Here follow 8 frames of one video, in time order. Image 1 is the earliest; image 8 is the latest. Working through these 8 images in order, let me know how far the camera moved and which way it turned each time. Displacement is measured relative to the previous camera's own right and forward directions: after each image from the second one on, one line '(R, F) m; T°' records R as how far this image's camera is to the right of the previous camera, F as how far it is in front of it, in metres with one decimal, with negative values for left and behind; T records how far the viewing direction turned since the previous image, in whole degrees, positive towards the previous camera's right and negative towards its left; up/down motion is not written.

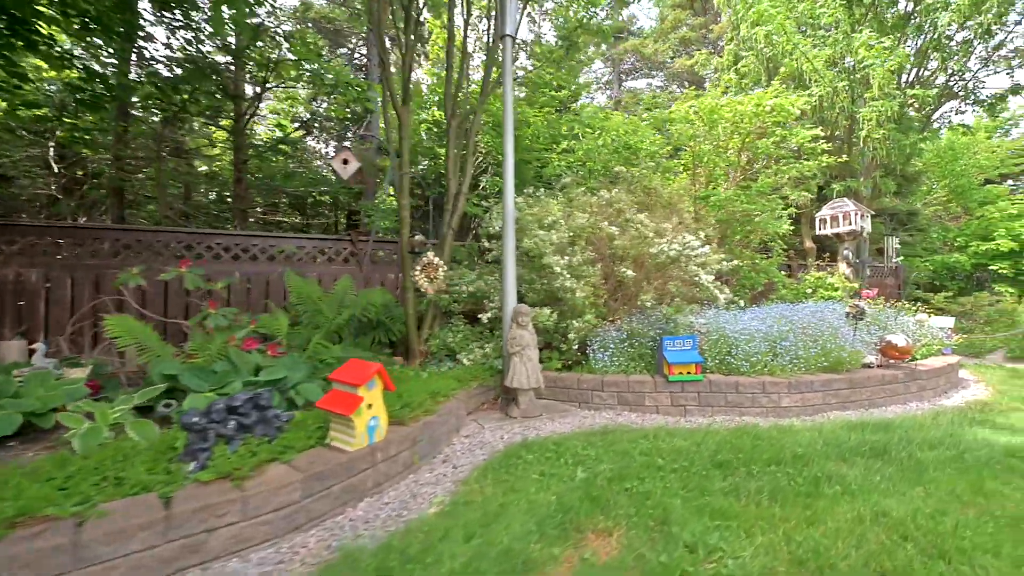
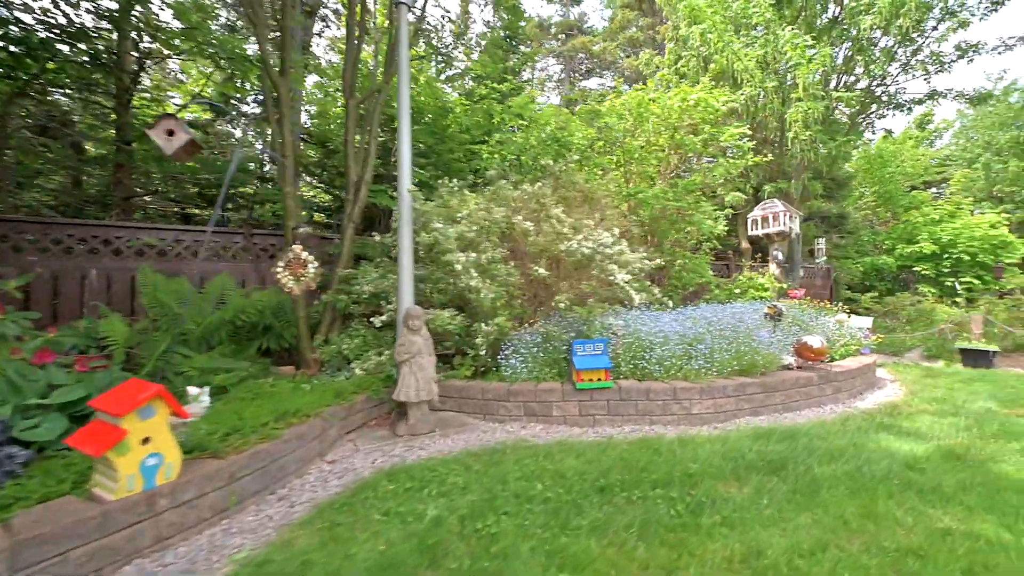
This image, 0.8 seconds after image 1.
(+0.8, +0.5) m; +4°
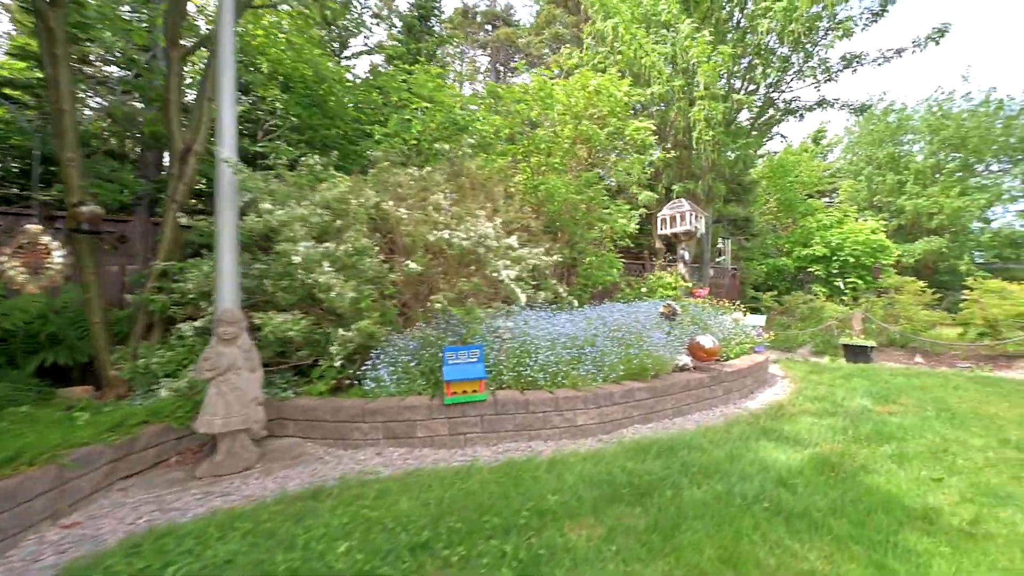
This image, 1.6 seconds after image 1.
(+0.8, +0.6) m; +8°
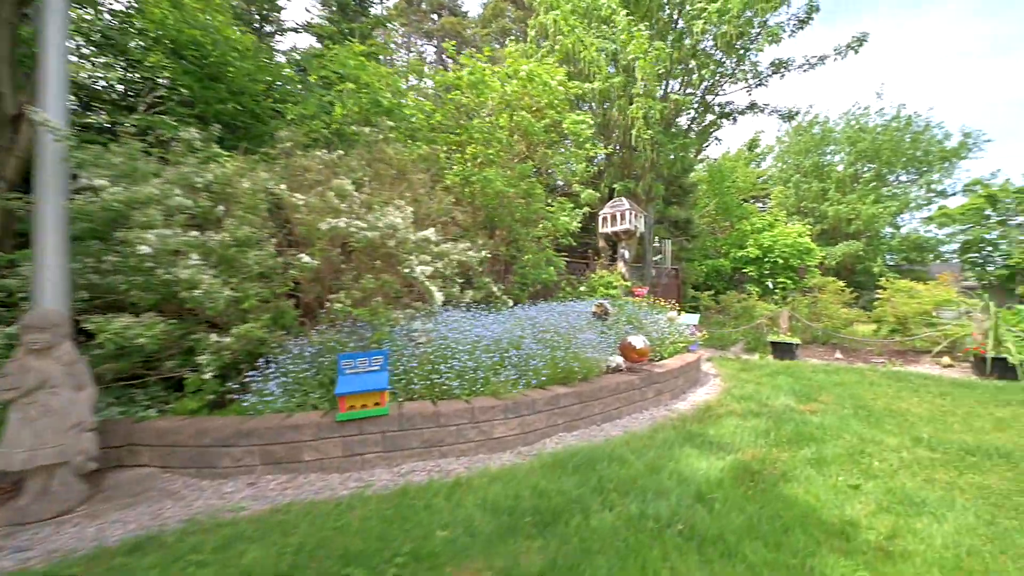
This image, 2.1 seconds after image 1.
(+0.4, +0.4) m; +6°
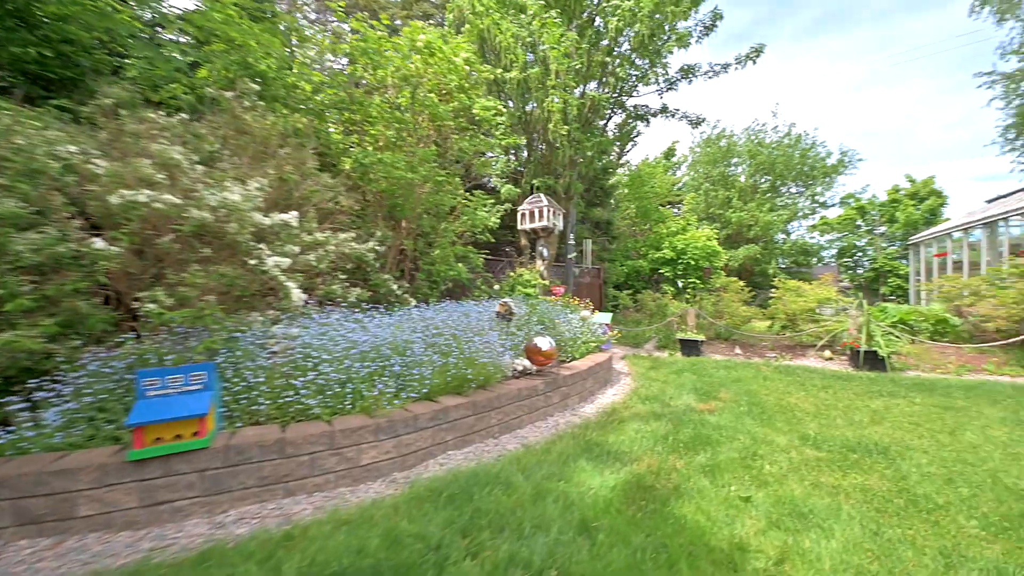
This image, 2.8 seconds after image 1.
(+0.4, +0.5) m; +9°
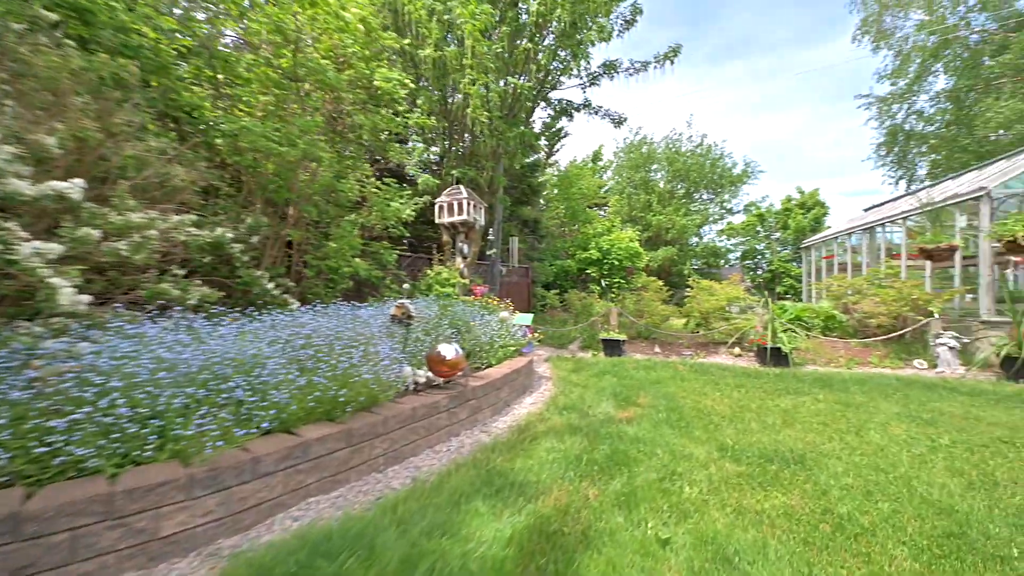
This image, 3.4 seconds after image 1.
(+0.3, +0.6) m; +9°
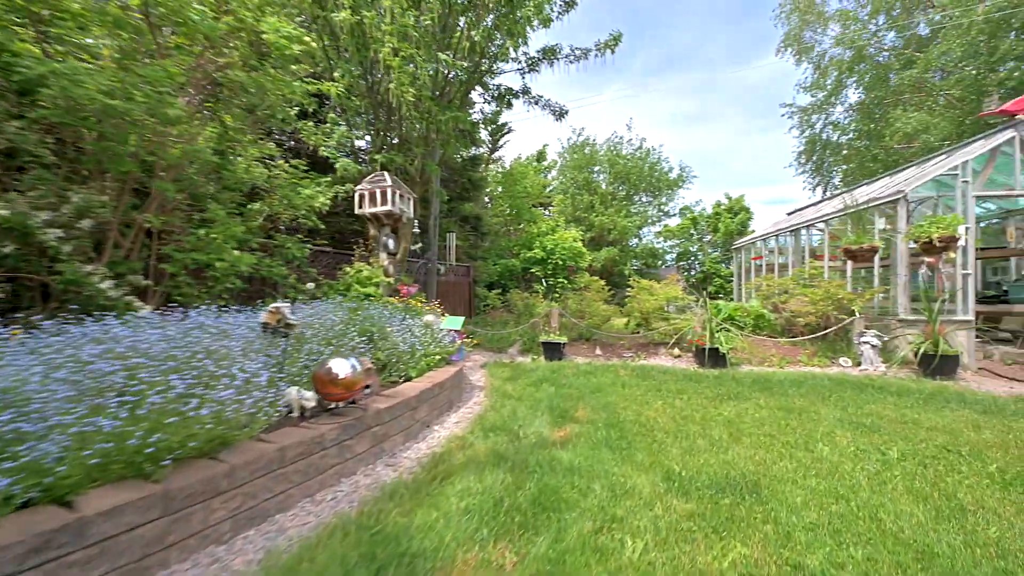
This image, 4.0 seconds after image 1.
(+0.3, +0.6) m; +7°
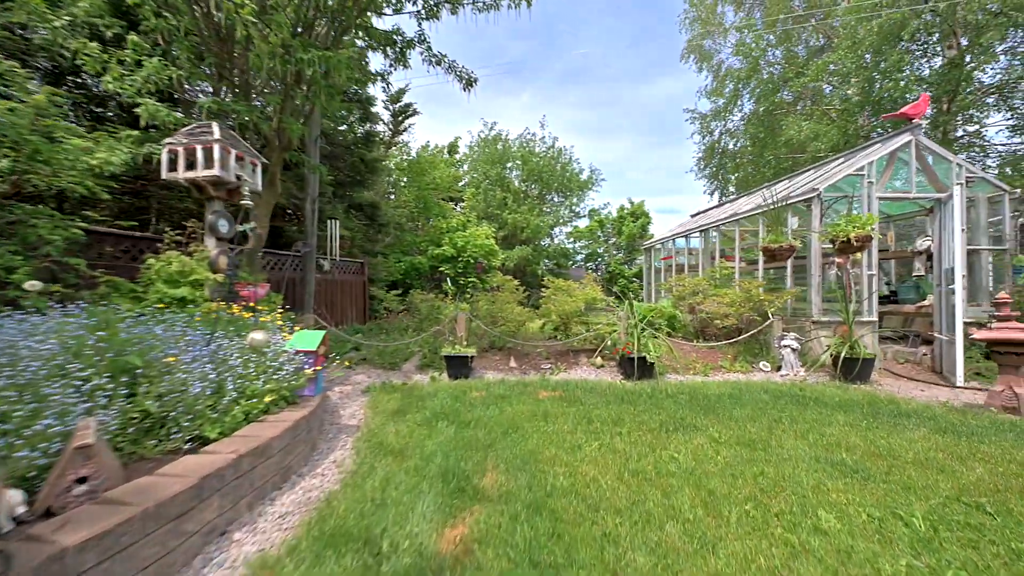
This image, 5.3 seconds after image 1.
(+0.3, +1.3) m; +12°
